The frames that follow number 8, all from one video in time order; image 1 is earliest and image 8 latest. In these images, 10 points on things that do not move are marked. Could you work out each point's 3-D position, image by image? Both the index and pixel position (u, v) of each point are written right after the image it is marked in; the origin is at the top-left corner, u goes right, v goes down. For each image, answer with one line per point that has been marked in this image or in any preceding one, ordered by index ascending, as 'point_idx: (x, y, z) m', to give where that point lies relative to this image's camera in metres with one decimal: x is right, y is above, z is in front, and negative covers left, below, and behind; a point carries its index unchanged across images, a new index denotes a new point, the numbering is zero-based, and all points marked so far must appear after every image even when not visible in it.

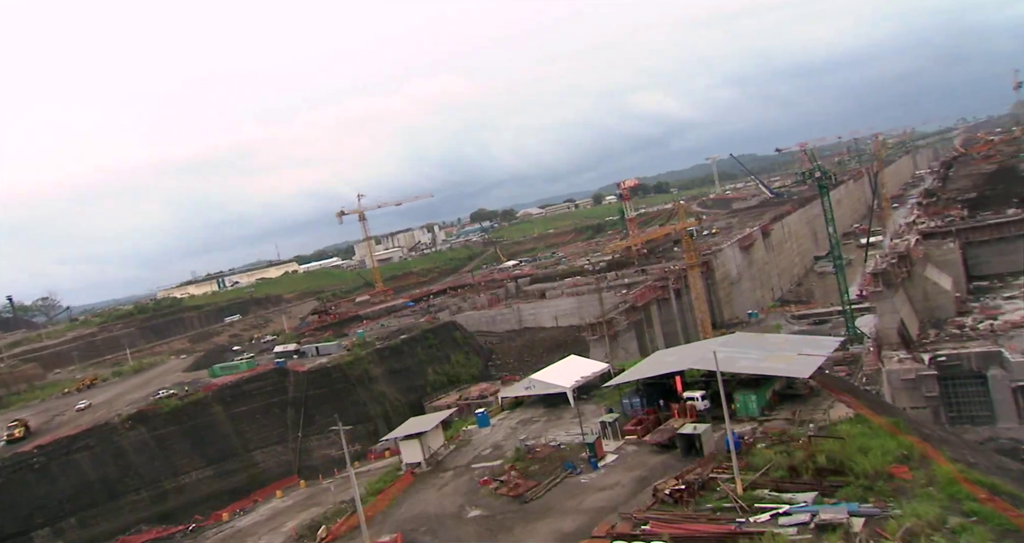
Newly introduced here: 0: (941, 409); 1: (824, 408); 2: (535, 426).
0: (+11.4, -3.6, +18.9) m
1: (+5.0, -2.2, +11.5) m
2: (+0.4, -3.1, +14.2) m
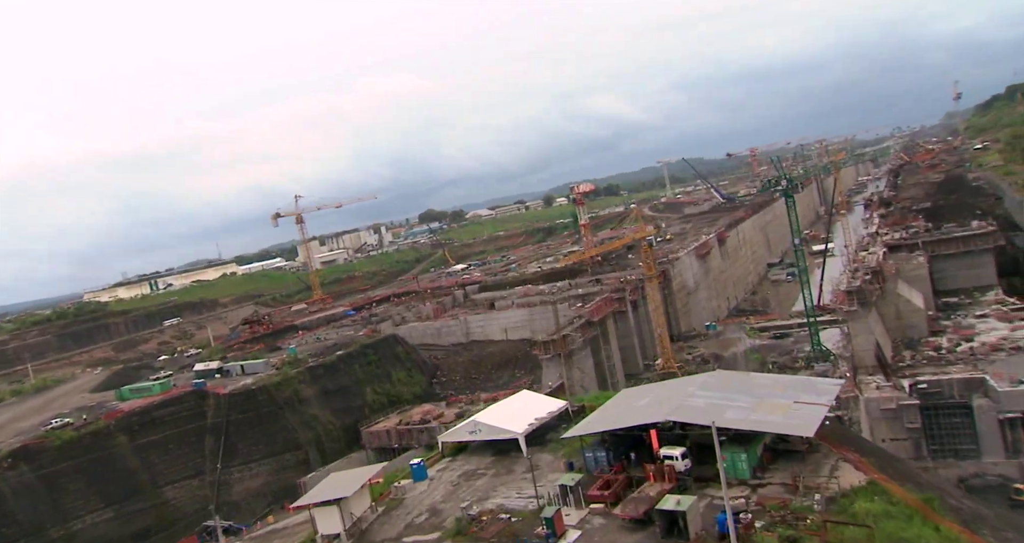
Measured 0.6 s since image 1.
0: (+10.1, -4.1, +17.4) m
1: (+4.3, -2.7, +9.6) m
2: (-0.5, -3.5, +12.0) m
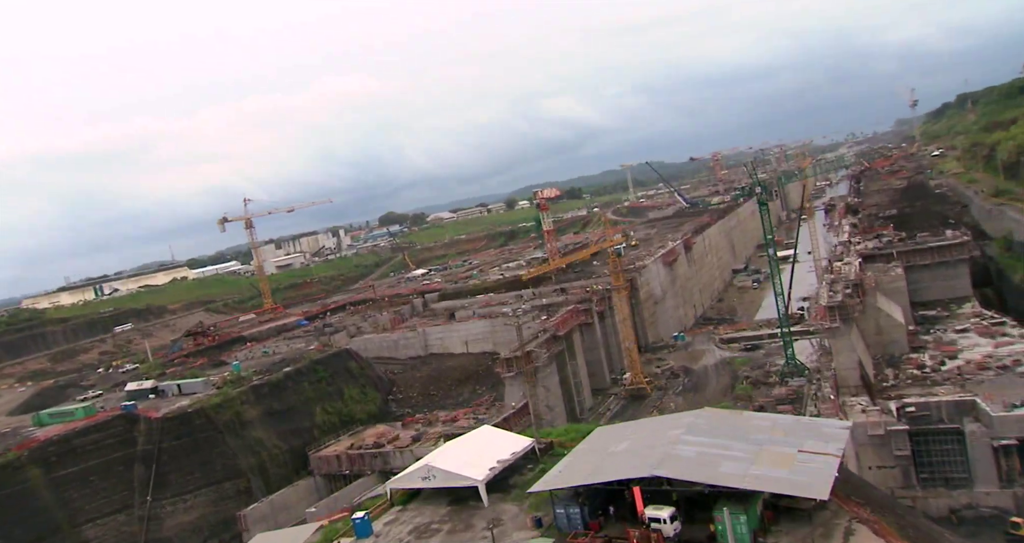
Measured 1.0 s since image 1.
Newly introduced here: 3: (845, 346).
0: (+9.2, -4.5, +16.2) m
1: (+3.8, -3.0, +8.1) m
2: (-1.1, -3.9, +10.3) m
3: (+8.9, -2.0, +19.0) m
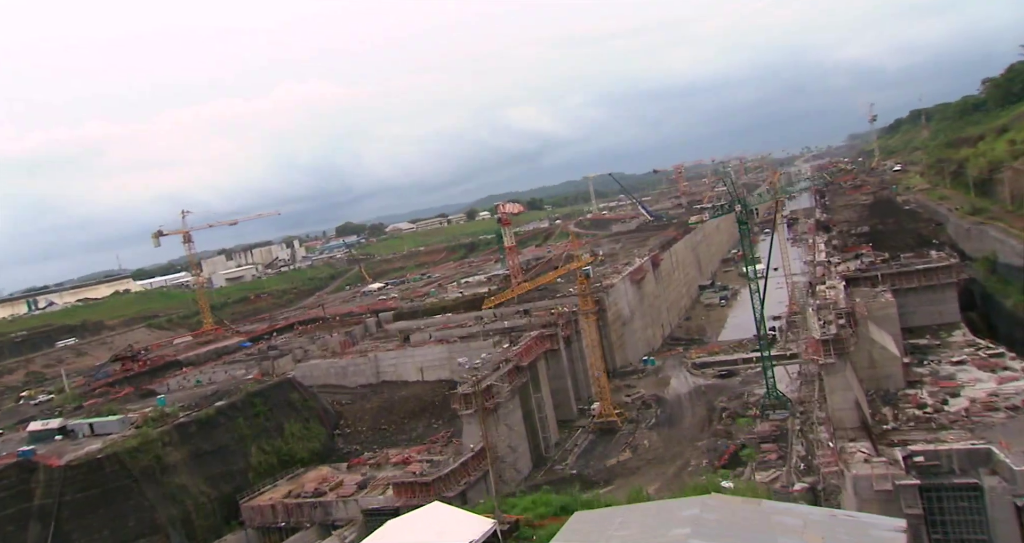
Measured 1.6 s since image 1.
0: (+8.3, -5.2, +14.3) m
1: (+3.4, -3.6, +6.0) m
2: (-1.6, -4.5, +7.8) m
3: (+7.9, -2.7, +17.1) m
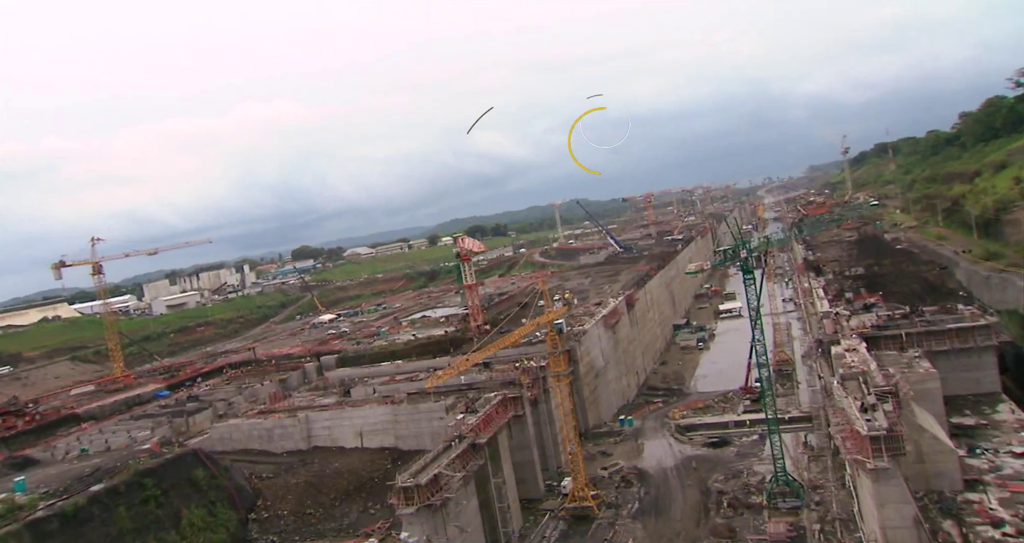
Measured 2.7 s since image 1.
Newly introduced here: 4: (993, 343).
0: (+7.5, -6.5, +10.2) m
1: (+3.1, -4.5, +1.6) m
2: (-2.1, -5.4, +3.2) m
3: (+7.0, -4.1, +13.0) m
4: (+13.5, -2.0, +19.9) m
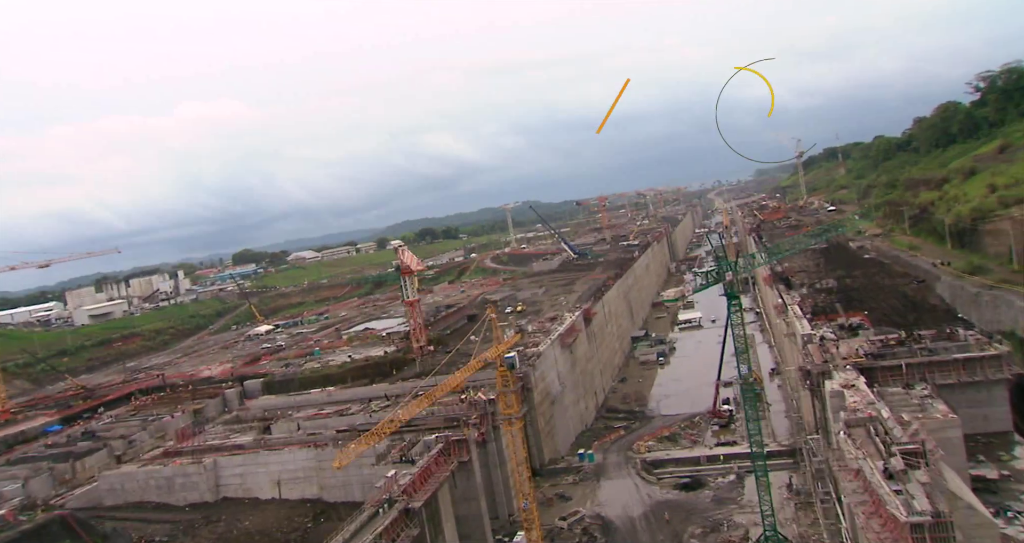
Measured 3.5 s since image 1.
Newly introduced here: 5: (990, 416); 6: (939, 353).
0: (+6.8, -7.0, +7.3) m
1: (+2.9, -5.1, -1.5) m
2: (-2.3, -5.9, -0.3) m
3: (+6.1, -4.6, +10.1) m
4: (+12.1, -2.6, +17.4) m
5: (+11.9, -3.6, +17.7) m
6: (+11.1, -2.1, +18.5) m
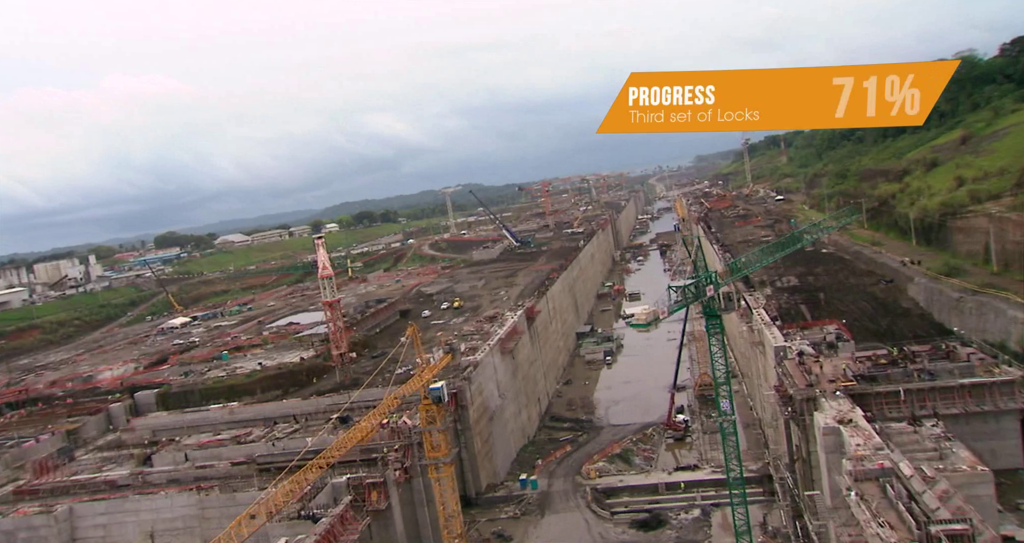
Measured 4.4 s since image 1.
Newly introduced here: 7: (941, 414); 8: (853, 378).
0: (+6.2, -7.5, +4.5) m
1: (+3.0, -5.7, -4.7) m
2: (-2.3, -6.5, -3.9) m
3: (+5.2, -5.0, +7.1) m
4: (+10.6, -2.8, +14.9) m
5: (+10.4, -3.8, +15.1) m
6: (+9.6, -2.3, +15.8) m
7: (+9.2, -3.0, +15.2) m
8: (+7.9, -2.5, +16.5) m
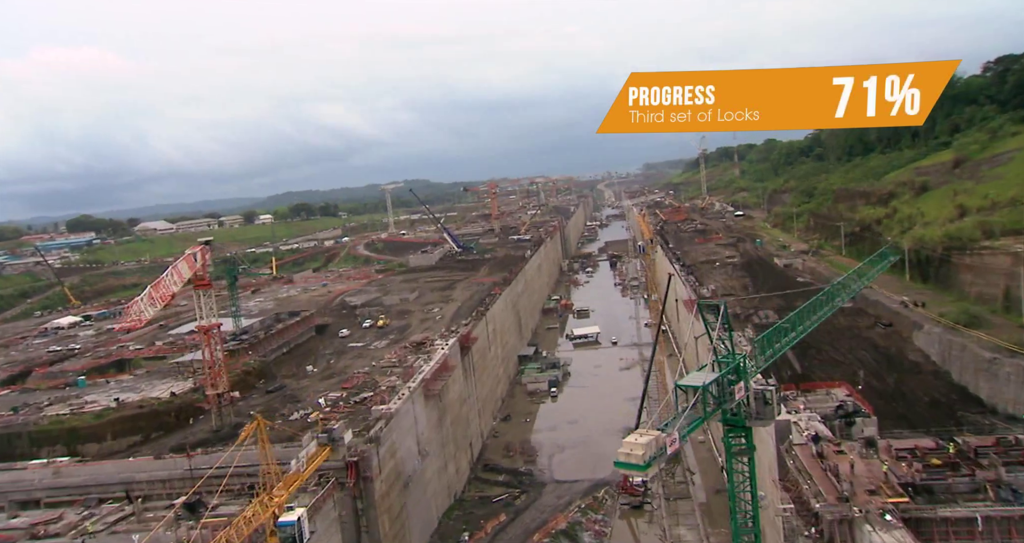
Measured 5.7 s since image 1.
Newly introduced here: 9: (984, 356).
0: (+5.4, -8.6, -0.4) m
1: (+3.1, -6.7, -9.7) m
2: (-2.3, -7.3, -9.3) m
3: (+4.4, -6.1, +2.2) m
4: (+9.3, -4.1, +10.4) m
5: (+9.0, -5.1, +10.6) m
6: (+8.2, -3.5, +11.3) m
7: (+7.8, -4.2, +10.6) m
8: (+6.4, -3.6, +11.7) m
9: (+12.1, -2.1, +18.3) m
